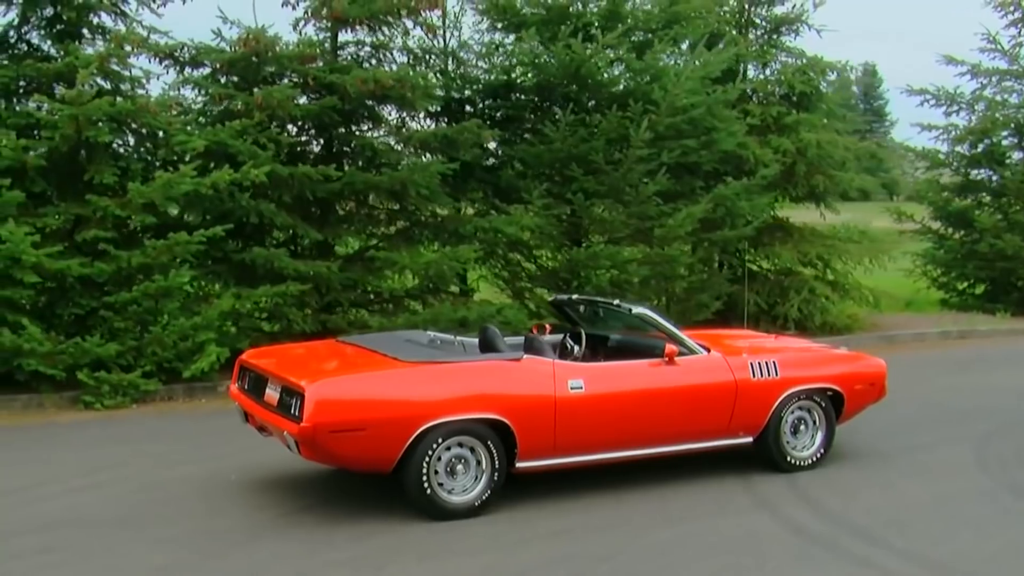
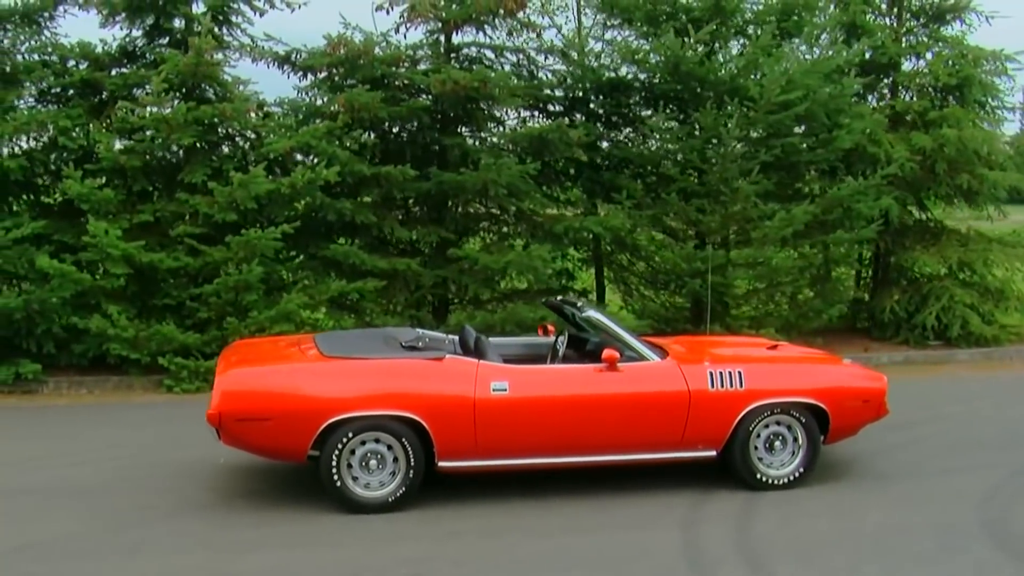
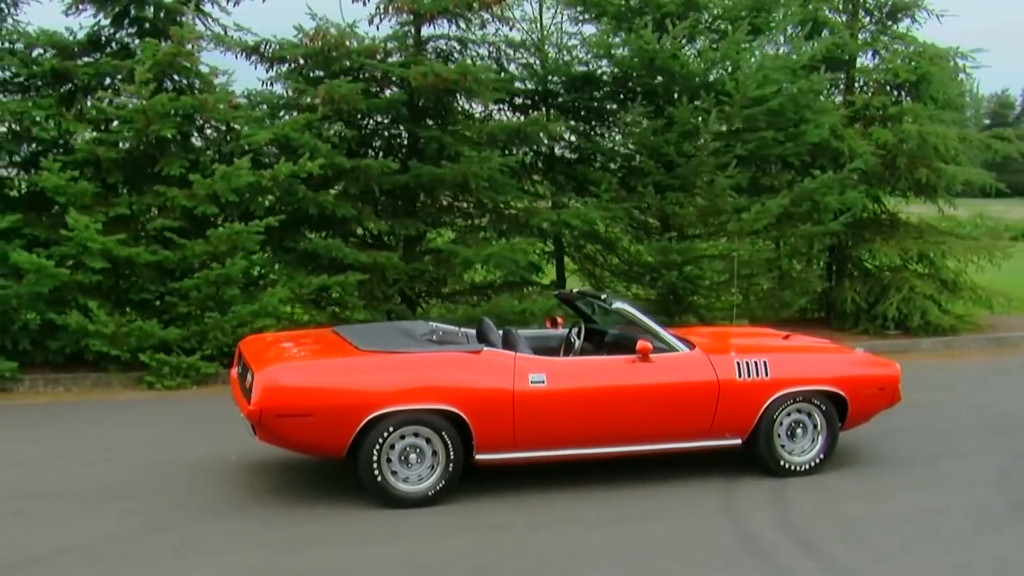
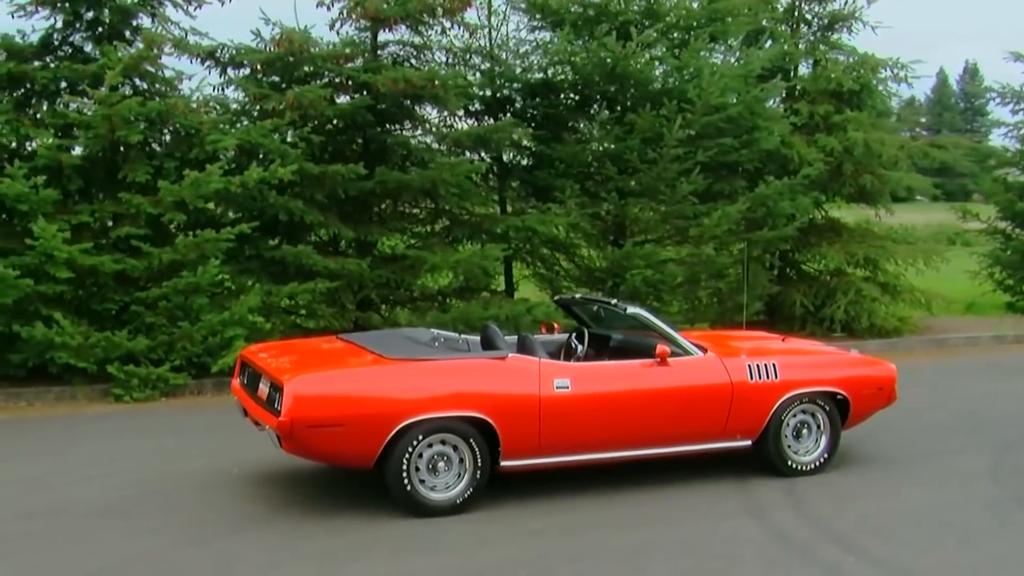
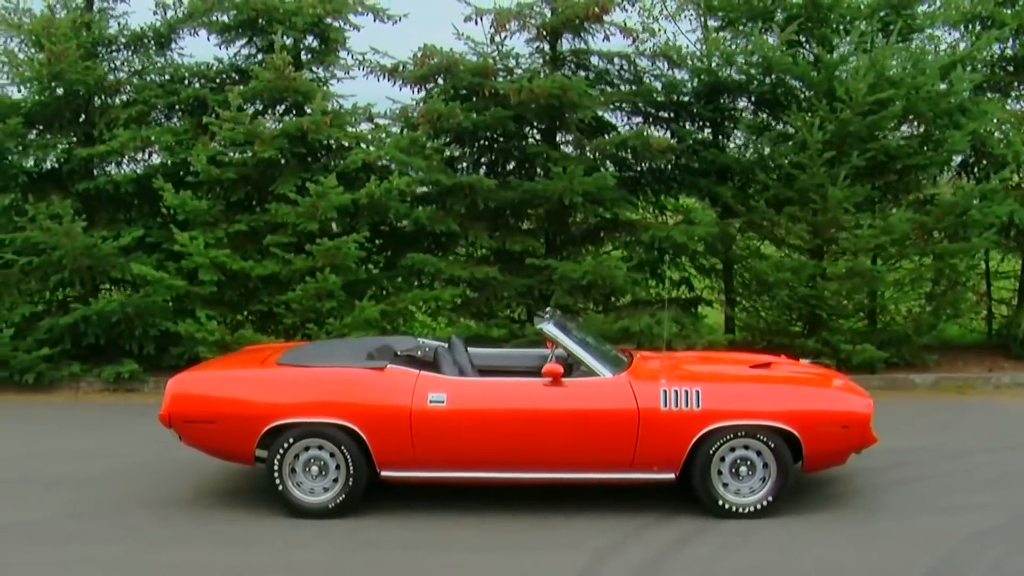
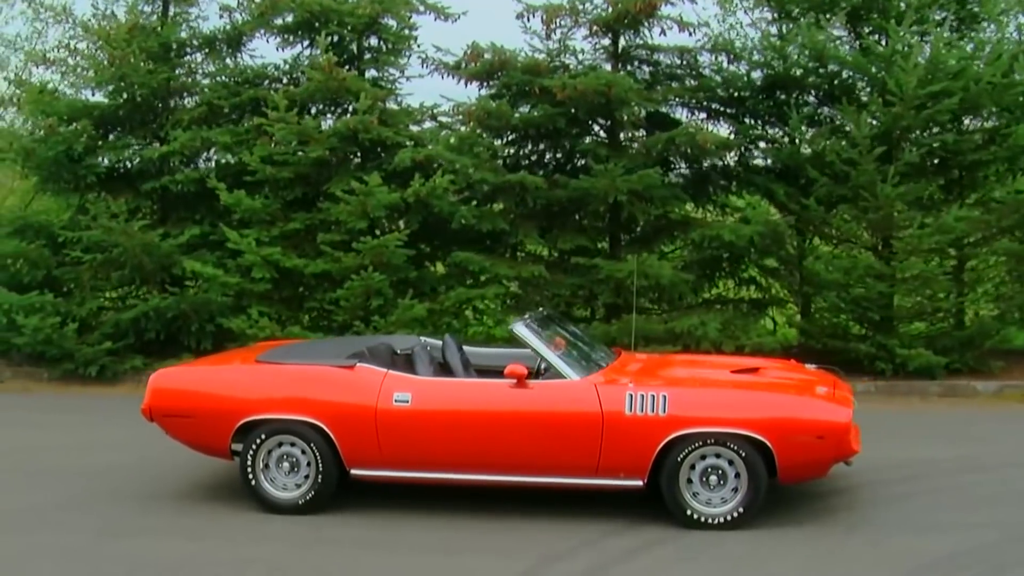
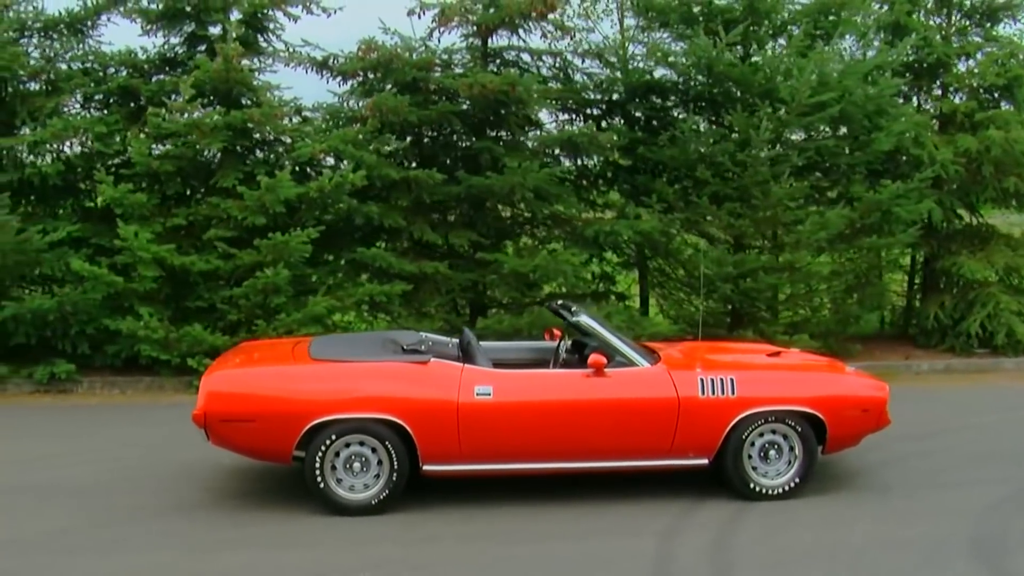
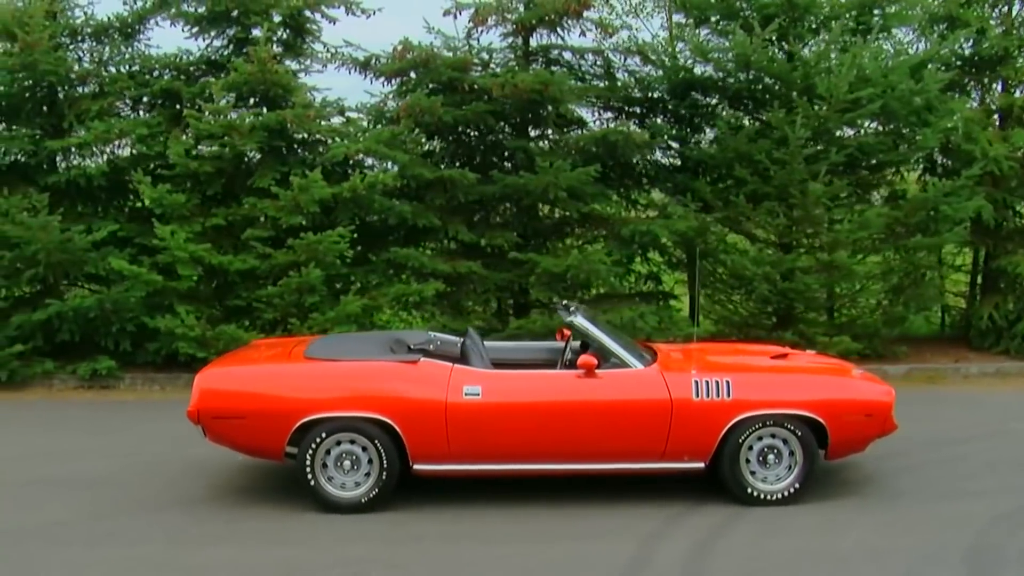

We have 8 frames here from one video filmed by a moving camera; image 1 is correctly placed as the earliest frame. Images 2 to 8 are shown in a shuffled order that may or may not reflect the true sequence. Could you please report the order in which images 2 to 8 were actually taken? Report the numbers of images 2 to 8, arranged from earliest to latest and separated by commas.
4, 3, 2, 7, 8, 5, 6
